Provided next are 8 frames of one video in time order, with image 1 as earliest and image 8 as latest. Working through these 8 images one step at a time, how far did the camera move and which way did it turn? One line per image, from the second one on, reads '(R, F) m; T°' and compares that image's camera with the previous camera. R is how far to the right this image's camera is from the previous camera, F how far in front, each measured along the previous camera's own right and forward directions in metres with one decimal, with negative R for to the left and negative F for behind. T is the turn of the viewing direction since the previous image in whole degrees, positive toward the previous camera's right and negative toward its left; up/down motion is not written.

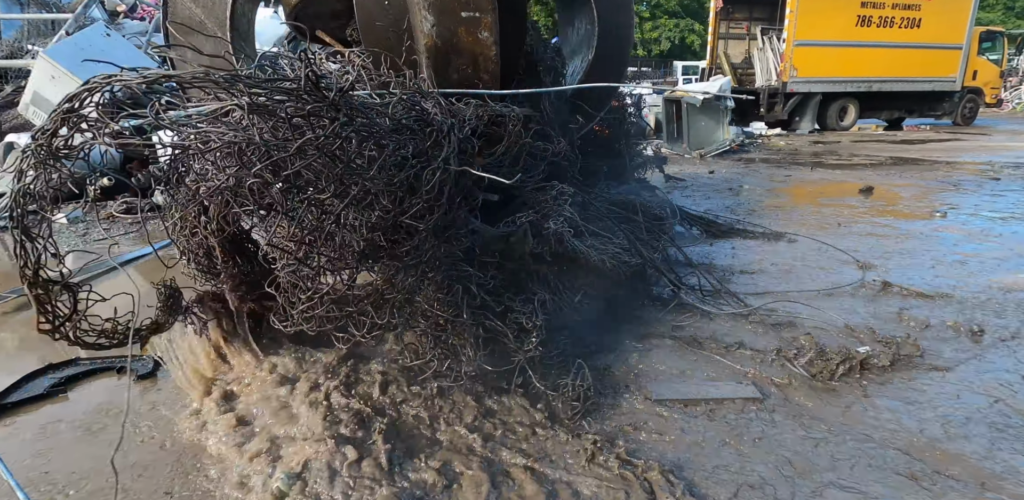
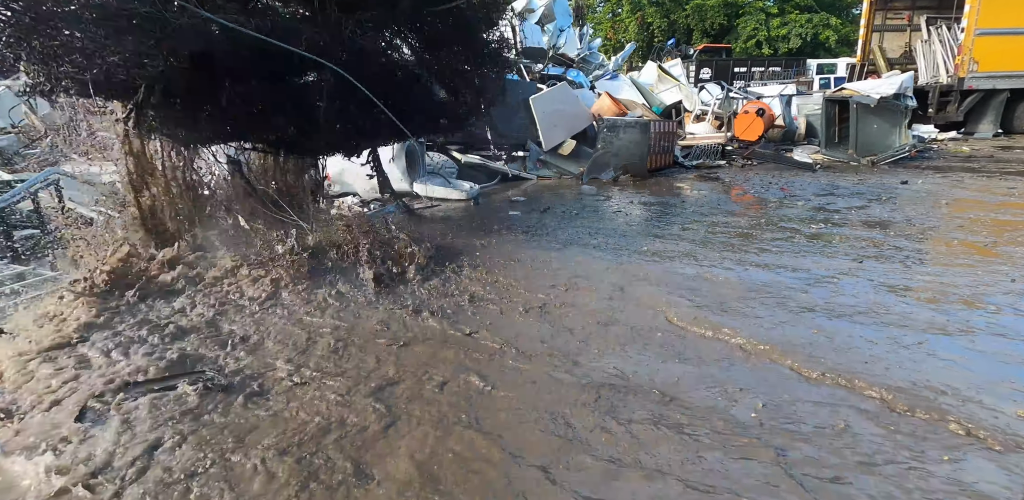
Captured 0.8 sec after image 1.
(-0.5, +0.3) m; -10°
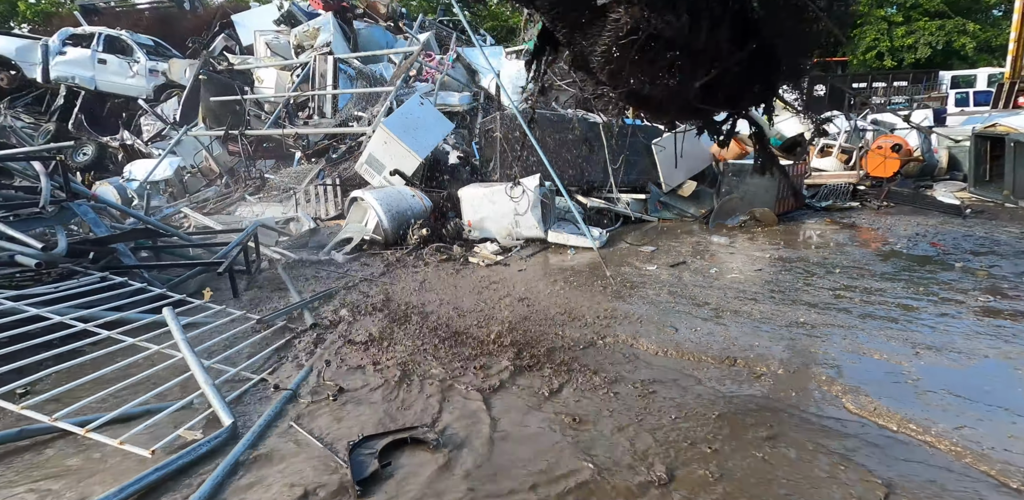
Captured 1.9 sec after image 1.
(-0.4, -0.4) m; -9°
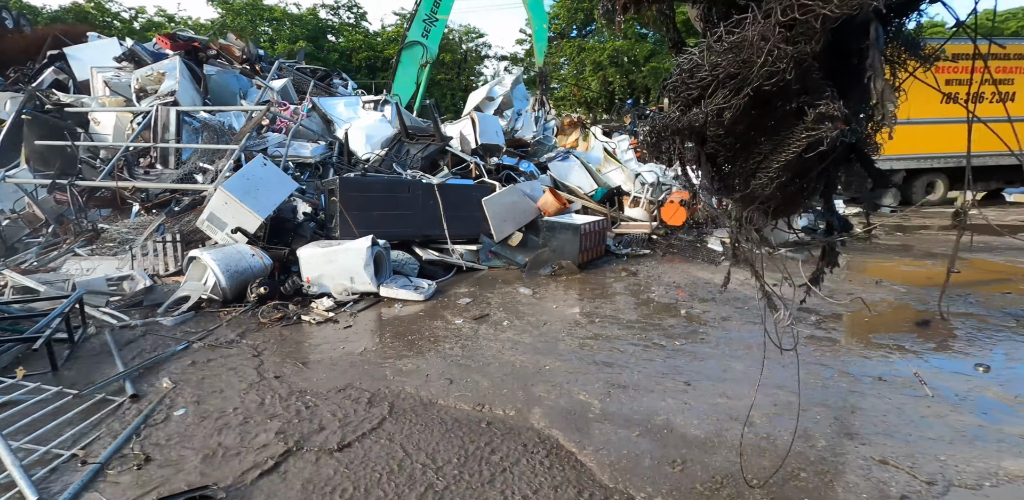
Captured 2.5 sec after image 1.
(+0.5, -0.9) m; +12°
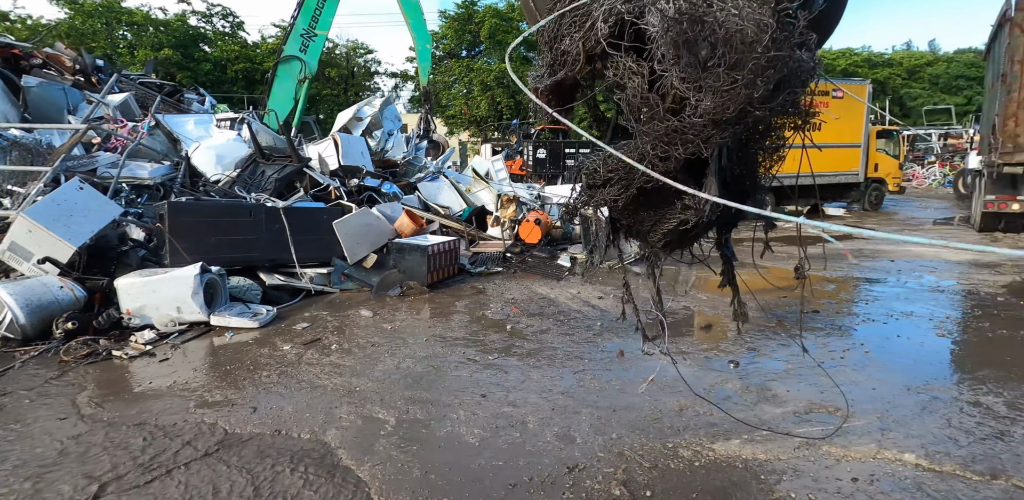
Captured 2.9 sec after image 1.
(+0.6, -0.3) m; +11°
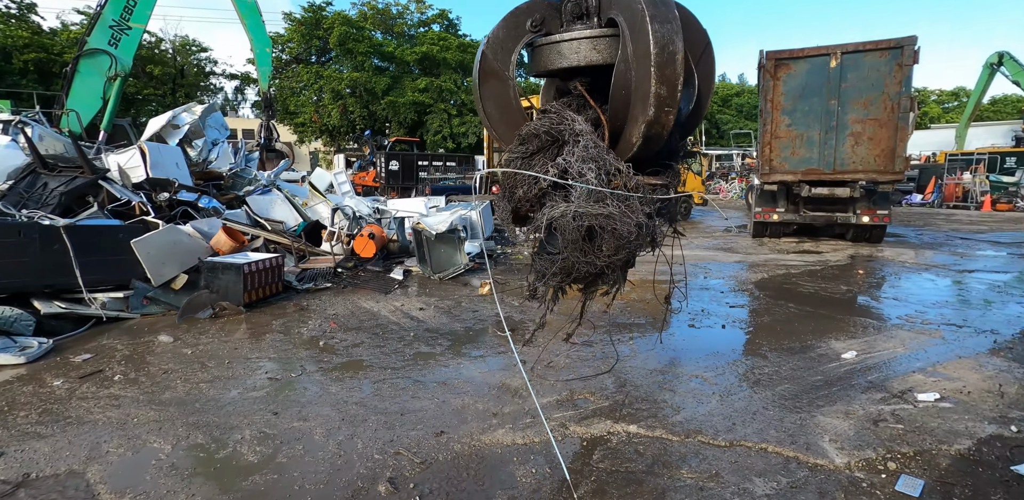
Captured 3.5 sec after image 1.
(+0.4, -0.3) m; +14°
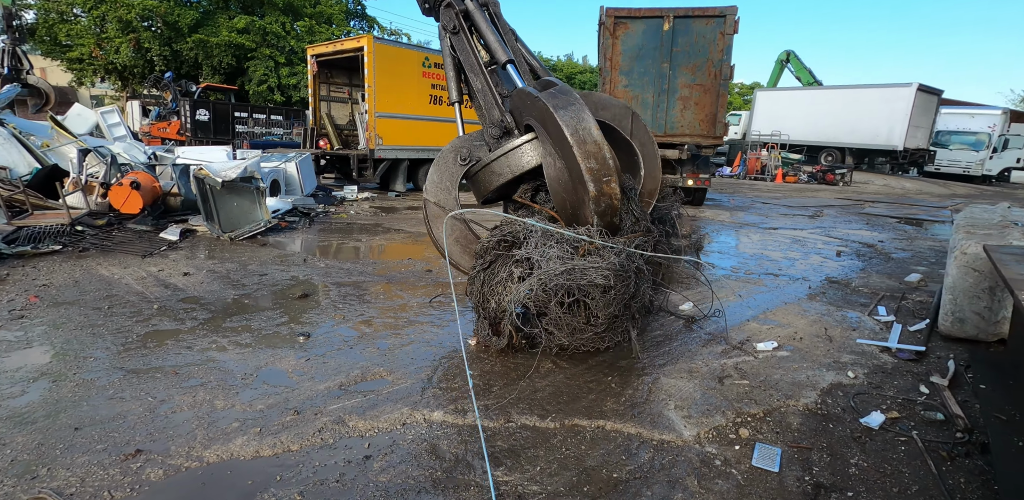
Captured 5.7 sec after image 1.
(+0.4, +1.0) m; +15°
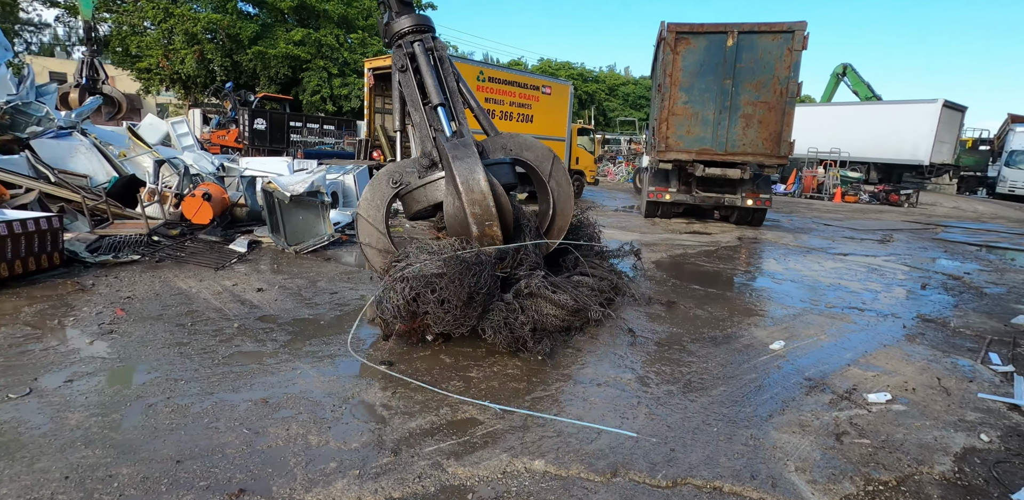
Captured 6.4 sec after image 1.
(-0.3, +0.2) m; -4°
